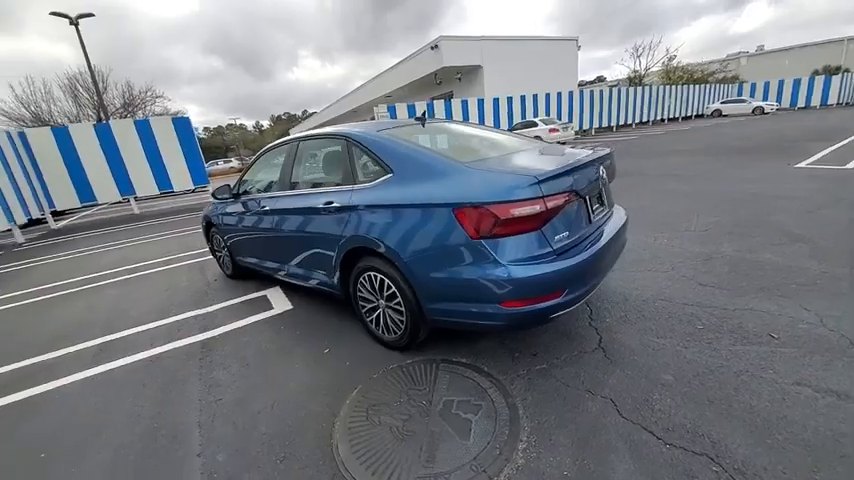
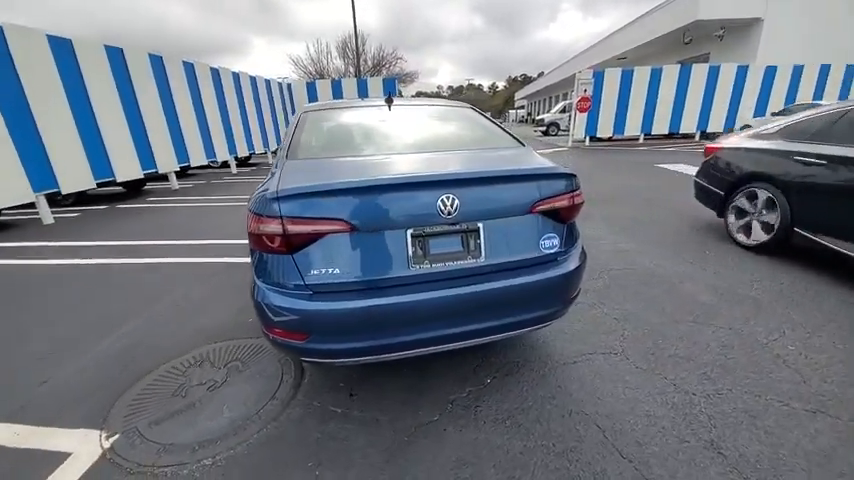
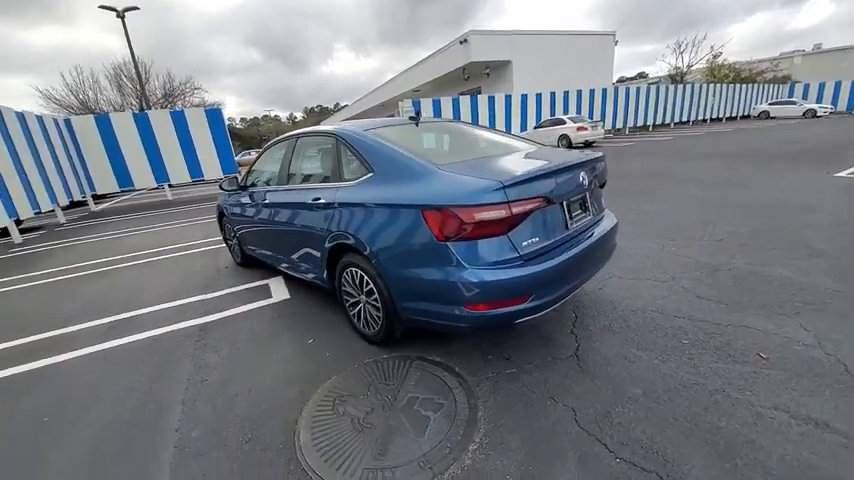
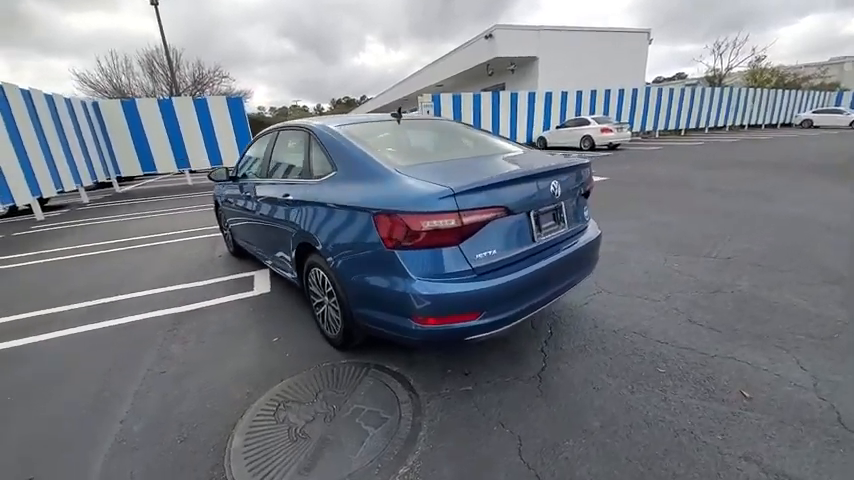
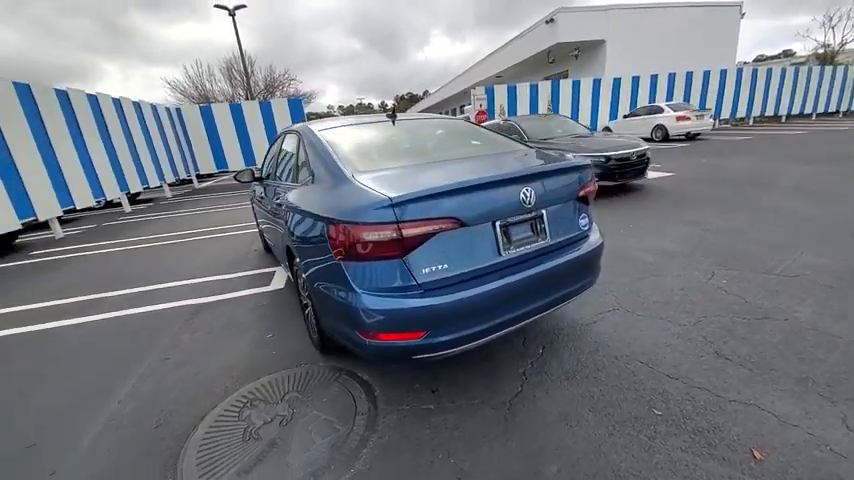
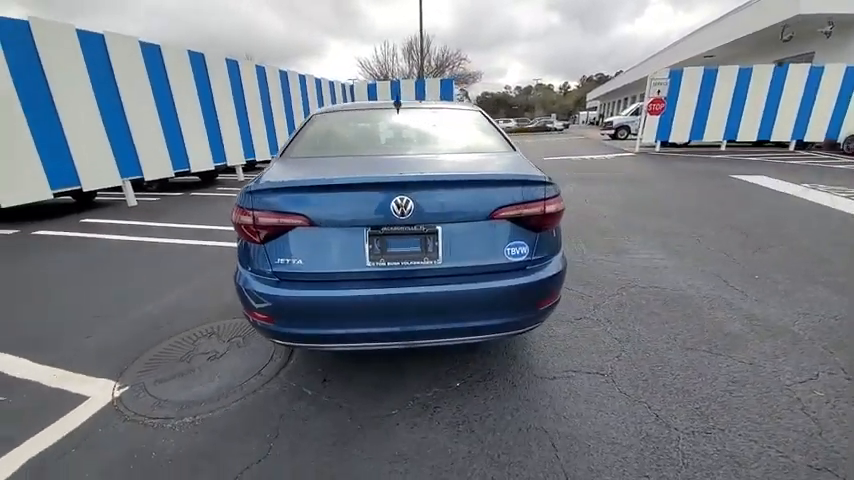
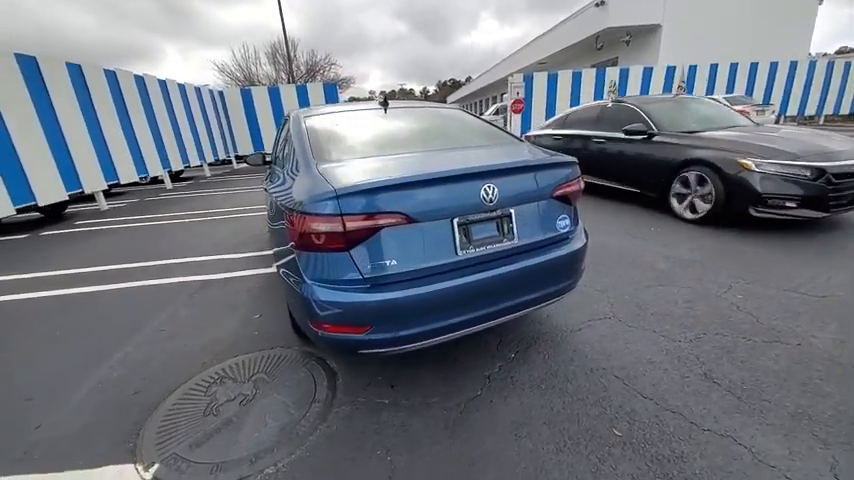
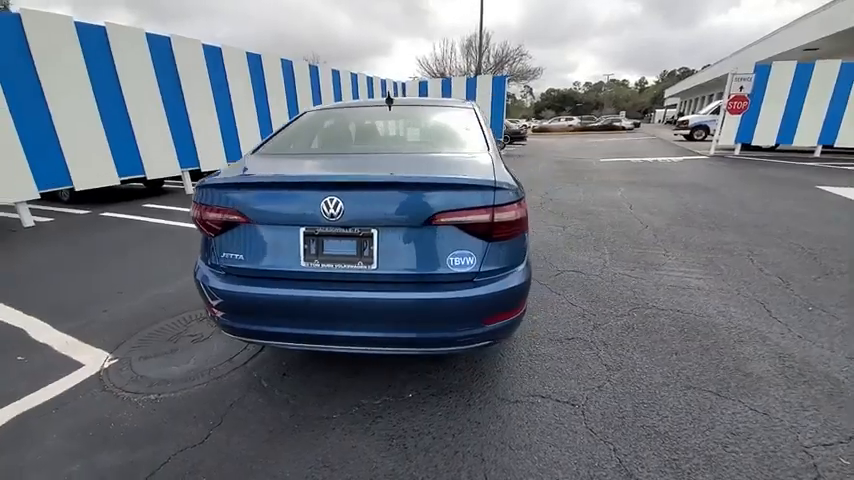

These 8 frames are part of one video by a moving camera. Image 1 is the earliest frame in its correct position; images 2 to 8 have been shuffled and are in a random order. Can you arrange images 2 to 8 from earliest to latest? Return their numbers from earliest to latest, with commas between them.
3, 4, 5, 7, 2, 6, 8
